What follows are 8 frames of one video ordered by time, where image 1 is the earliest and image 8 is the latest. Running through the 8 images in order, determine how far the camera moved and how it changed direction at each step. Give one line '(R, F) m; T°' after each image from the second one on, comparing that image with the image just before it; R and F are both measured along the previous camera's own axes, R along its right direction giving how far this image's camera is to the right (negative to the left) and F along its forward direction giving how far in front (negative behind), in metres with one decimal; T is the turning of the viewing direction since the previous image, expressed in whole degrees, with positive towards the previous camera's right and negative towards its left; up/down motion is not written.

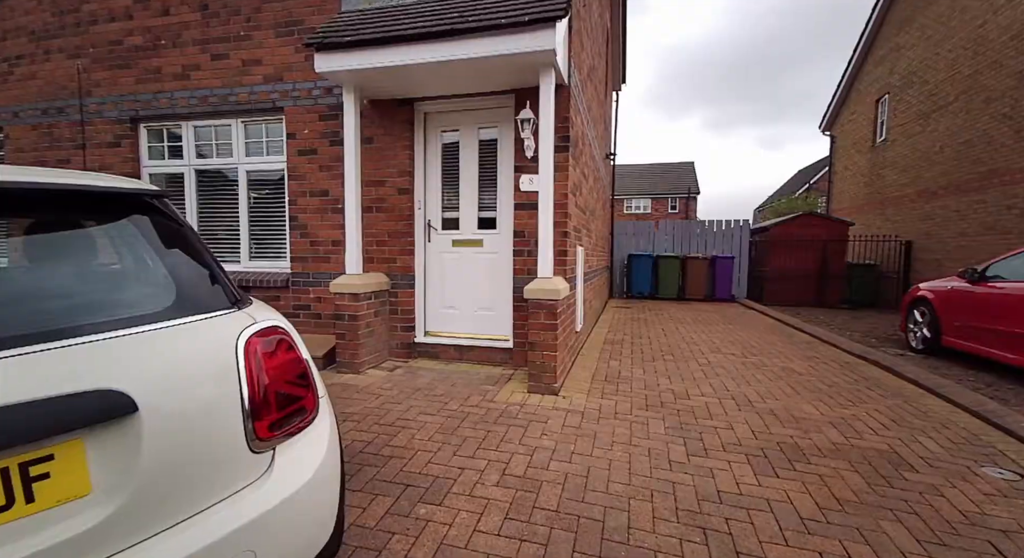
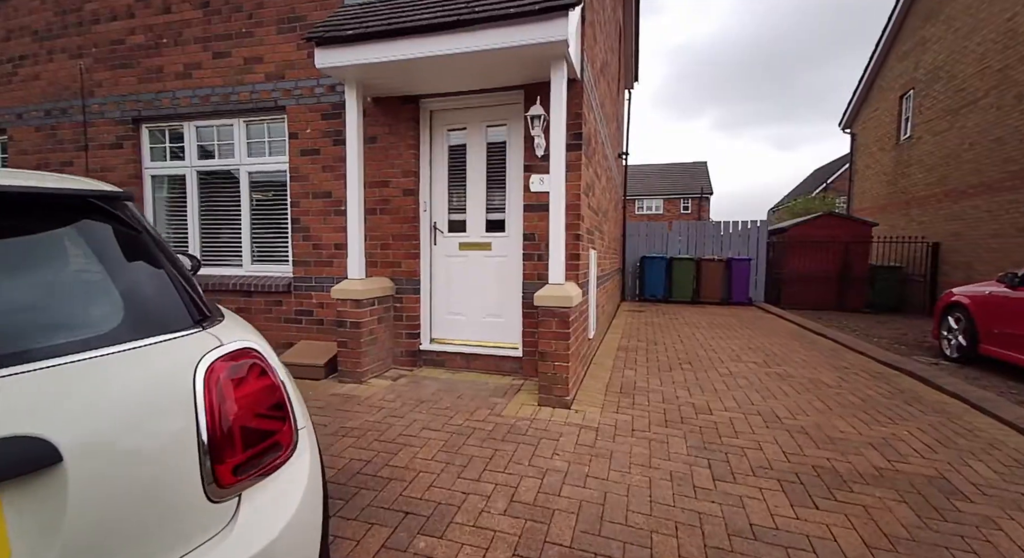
(0.0, +0.2) m; -1°
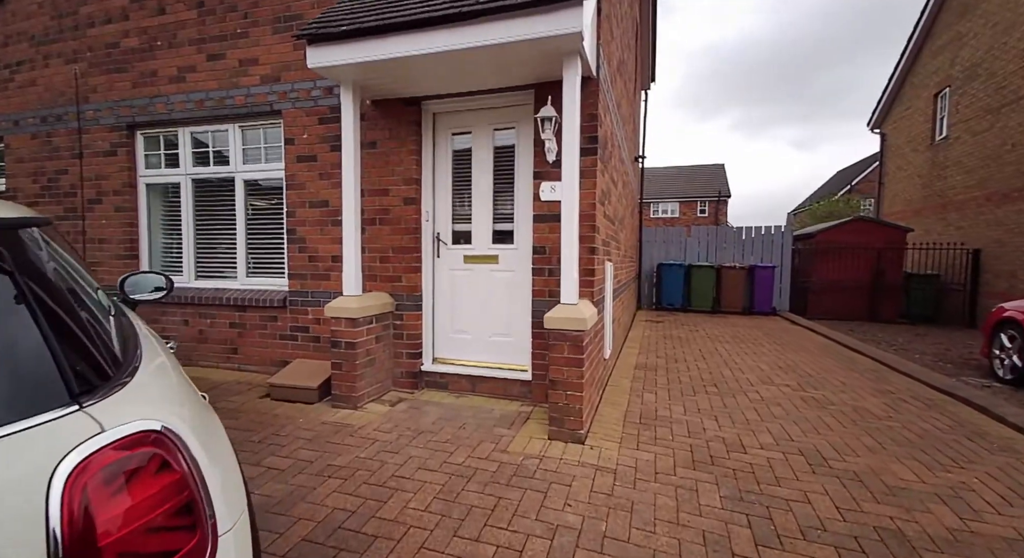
(0.0, +0.4) m; -2°
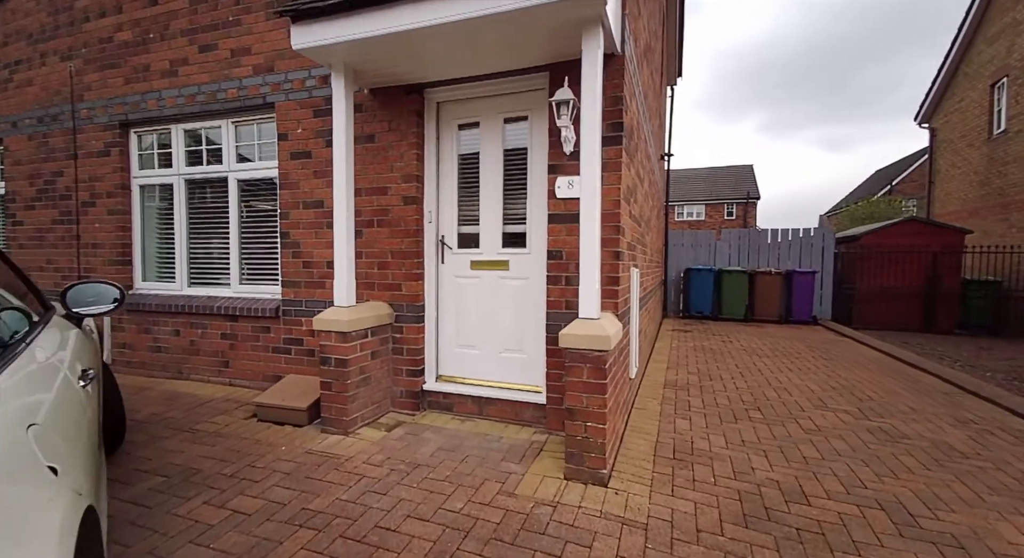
(+0.1, +0.5) m; -3°
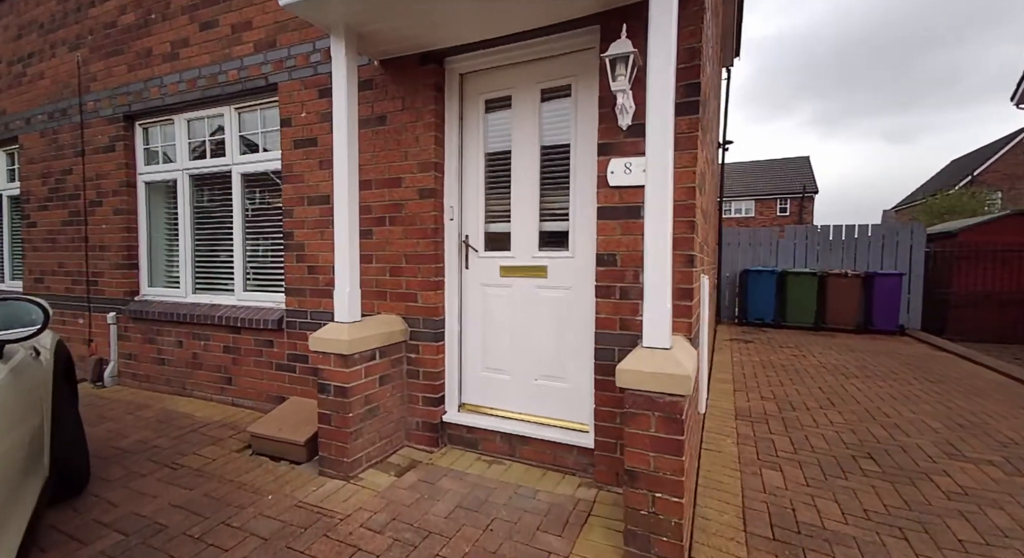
(0.0, +0.7) m; -4°
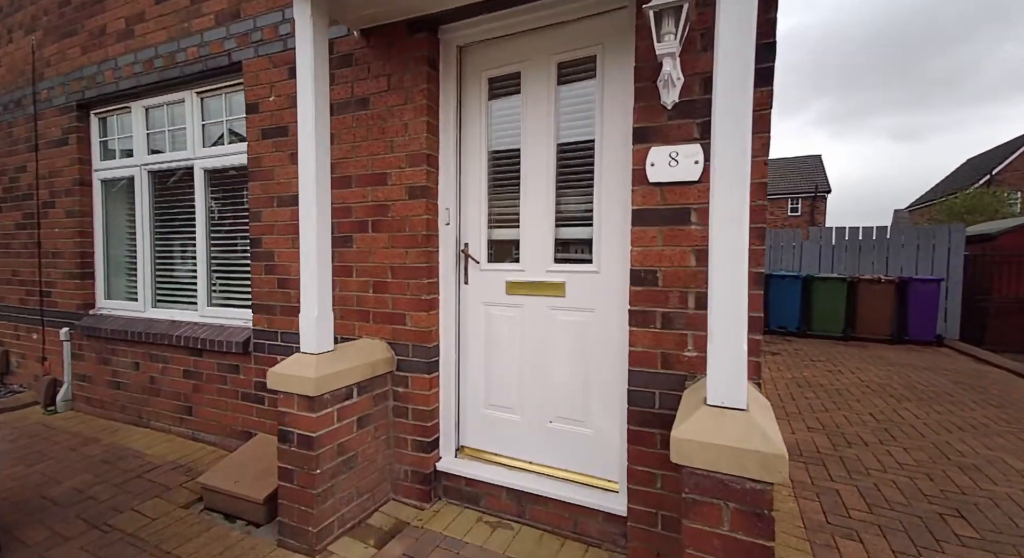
(0.0, +0.6) m; 0°
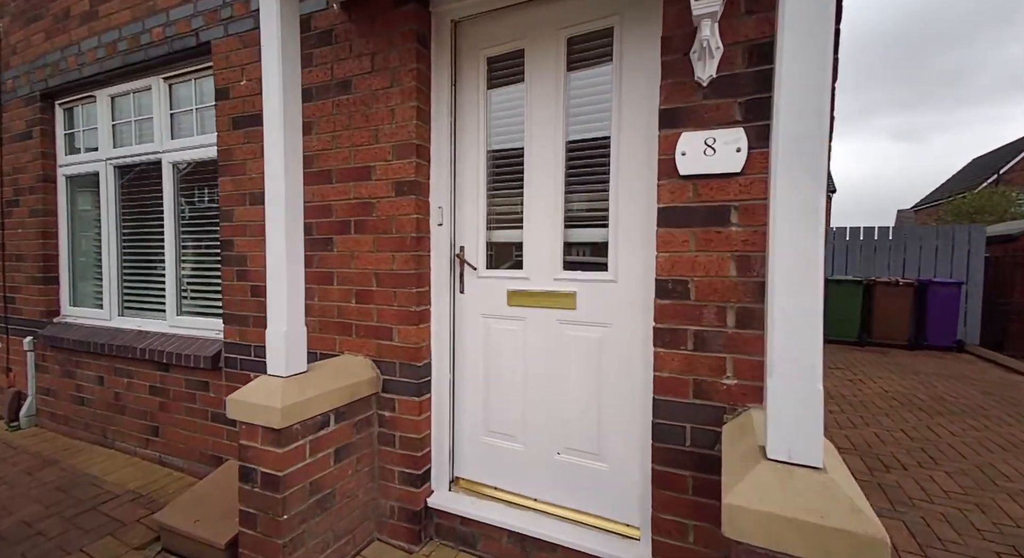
(0.0, +0.3) m; 0°
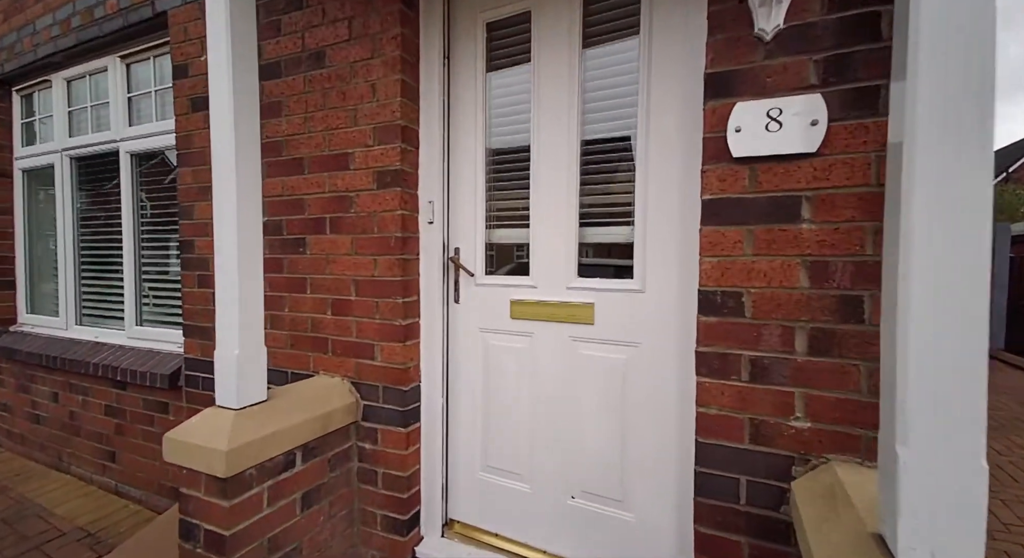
(0.0, +0.4) m; 0°
